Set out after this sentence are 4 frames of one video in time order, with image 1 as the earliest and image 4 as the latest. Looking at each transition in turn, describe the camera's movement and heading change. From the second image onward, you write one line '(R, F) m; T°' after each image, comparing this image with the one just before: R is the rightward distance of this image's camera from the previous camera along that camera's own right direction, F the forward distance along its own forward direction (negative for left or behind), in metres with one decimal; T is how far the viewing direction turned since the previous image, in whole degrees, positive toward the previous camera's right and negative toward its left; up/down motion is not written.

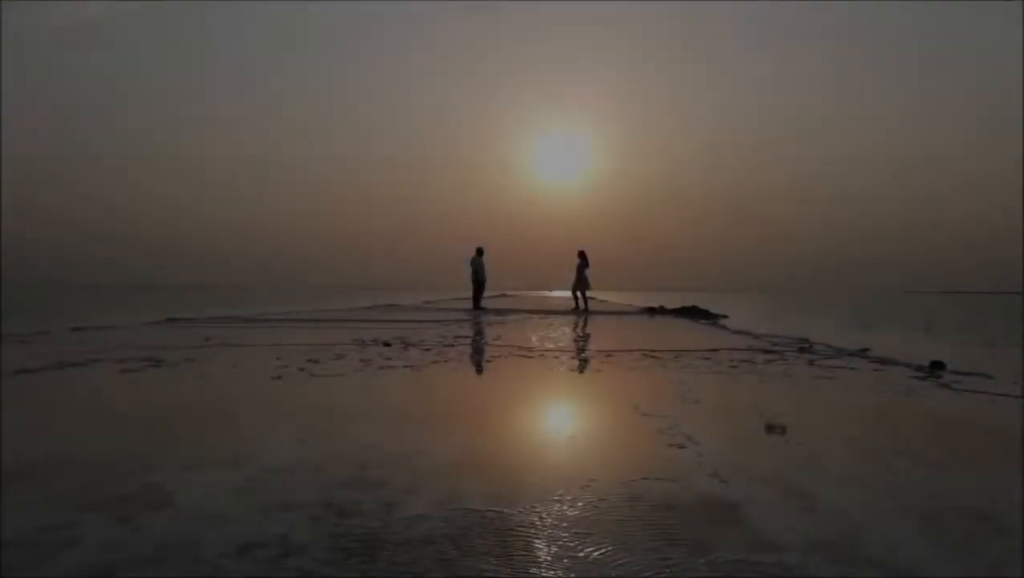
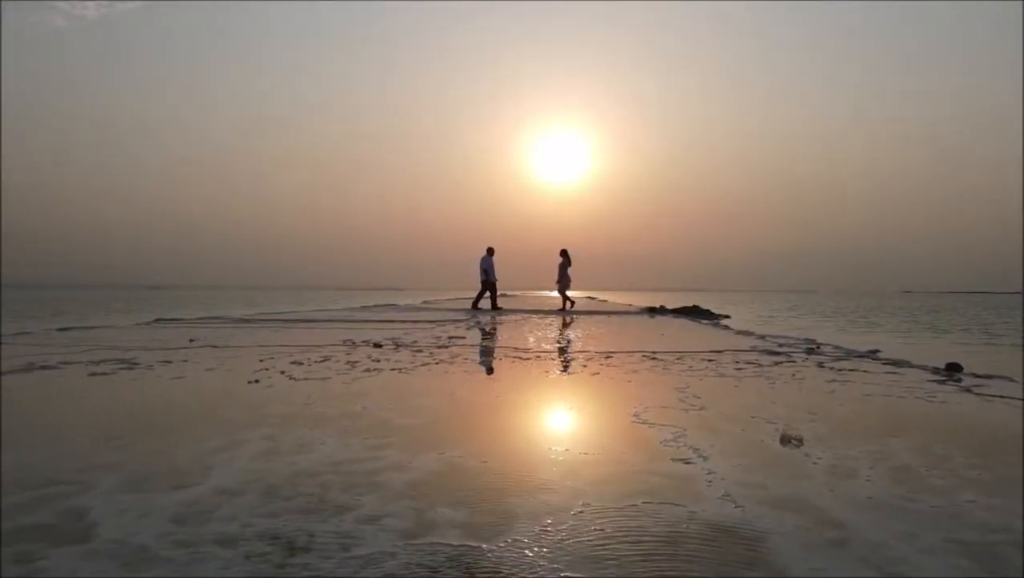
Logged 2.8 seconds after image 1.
(+0.1, +0.5) m; 0°
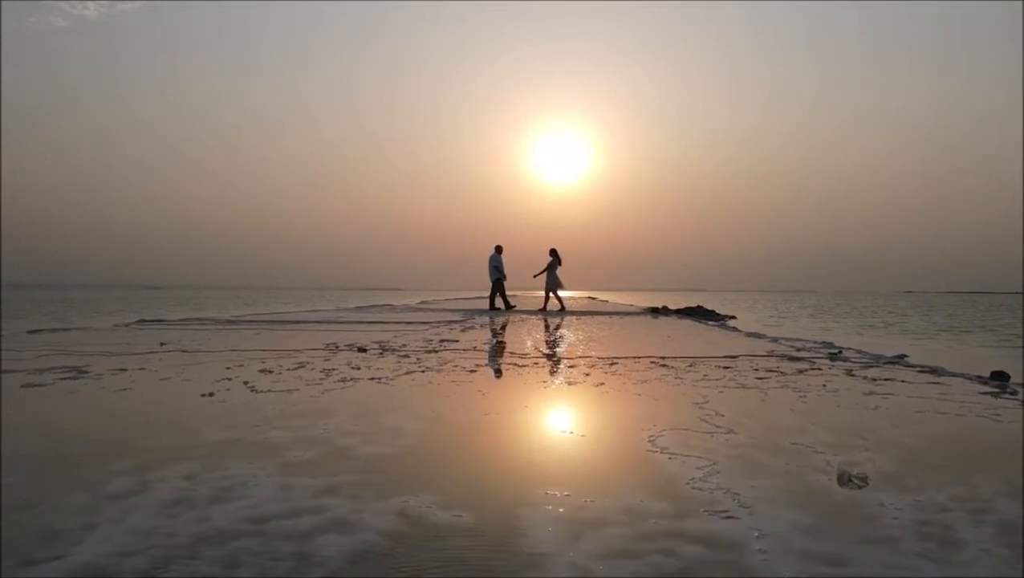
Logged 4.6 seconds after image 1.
(+0.1, +1.0) m; 0°
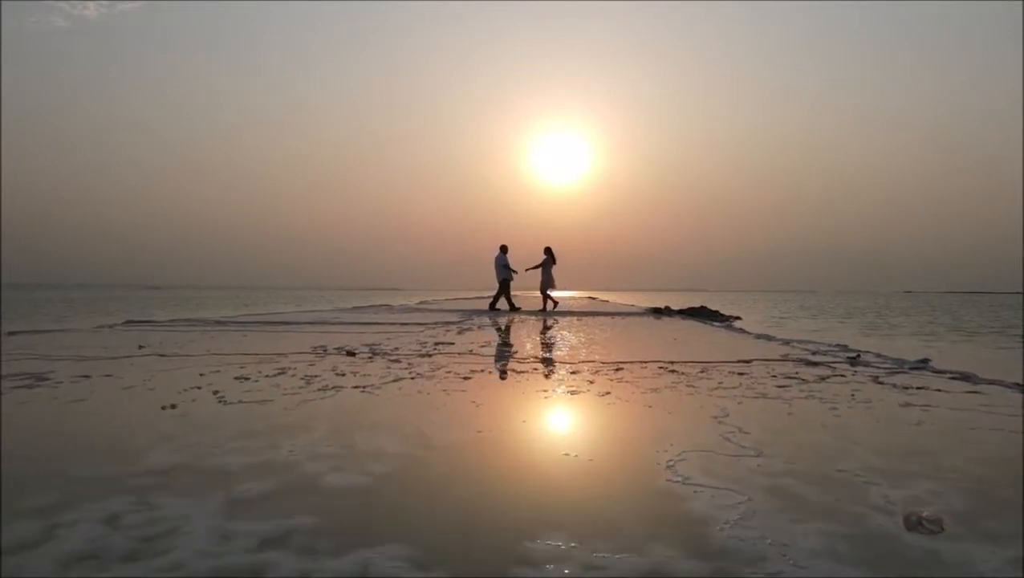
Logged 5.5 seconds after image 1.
(0.0, +0.7) m; 0°
